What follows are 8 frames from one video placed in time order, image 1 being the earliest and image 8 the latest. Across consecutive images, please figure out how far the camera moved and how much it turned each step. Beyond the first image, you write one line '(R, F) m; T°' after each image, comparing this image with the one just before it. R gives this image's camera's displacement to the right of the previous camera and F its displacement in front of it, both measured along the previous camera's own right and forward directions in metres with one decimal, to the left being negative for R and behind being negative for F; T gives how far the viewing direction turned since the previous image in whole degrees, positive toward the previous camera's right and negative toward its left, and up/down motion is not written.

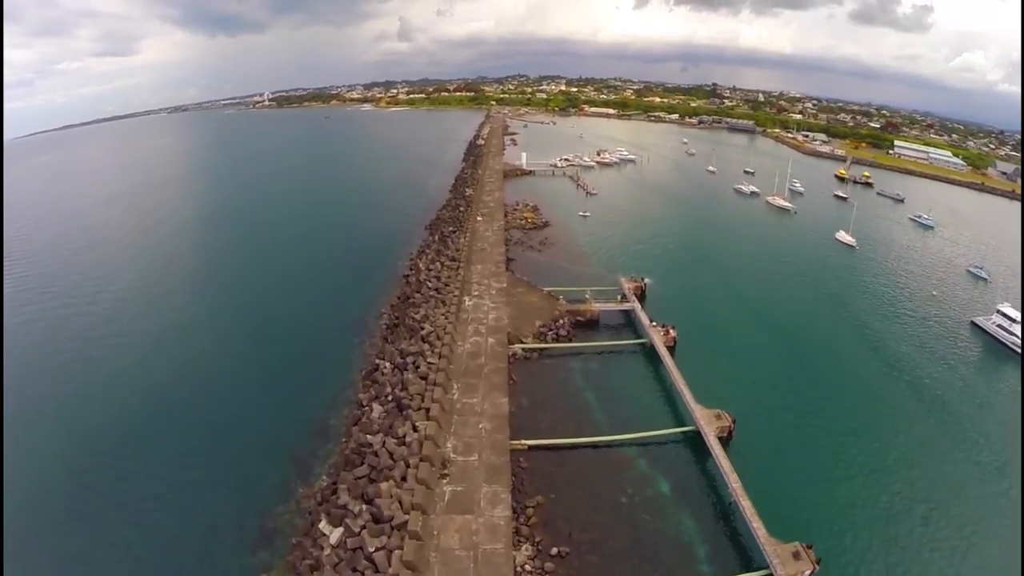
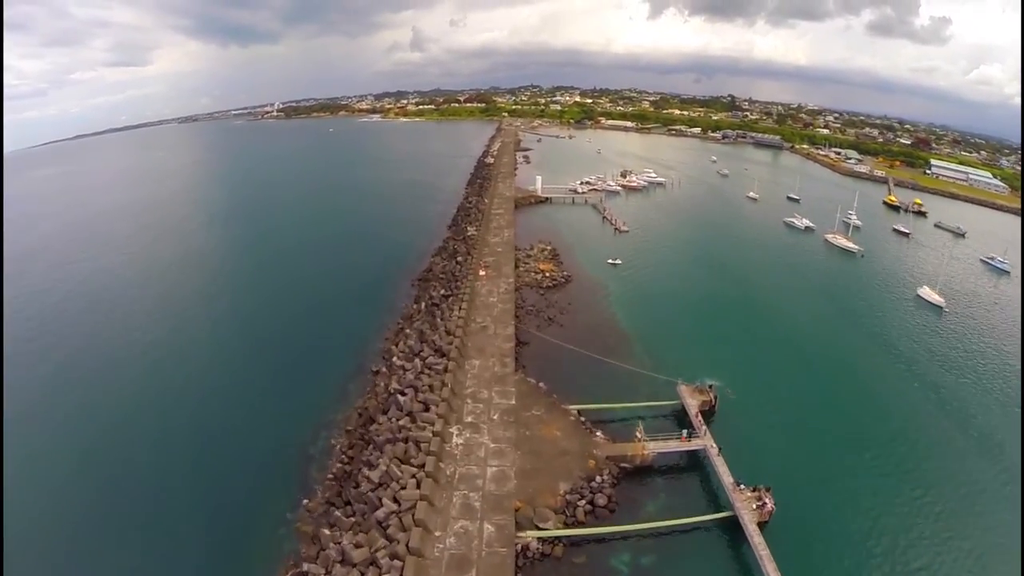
(-0.1, +6.7) m; -1°
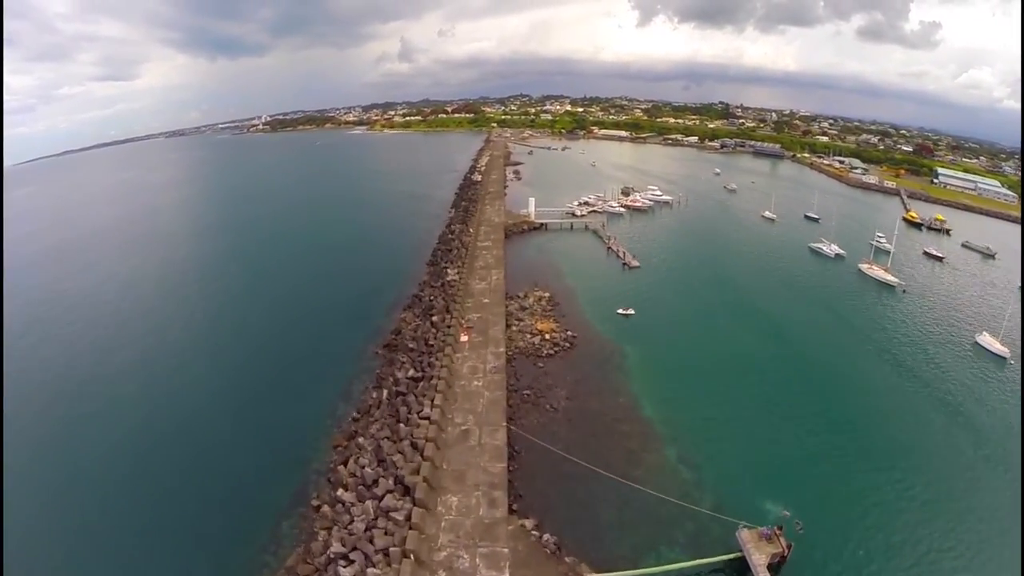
(+0.1, +4.6) m; +1°
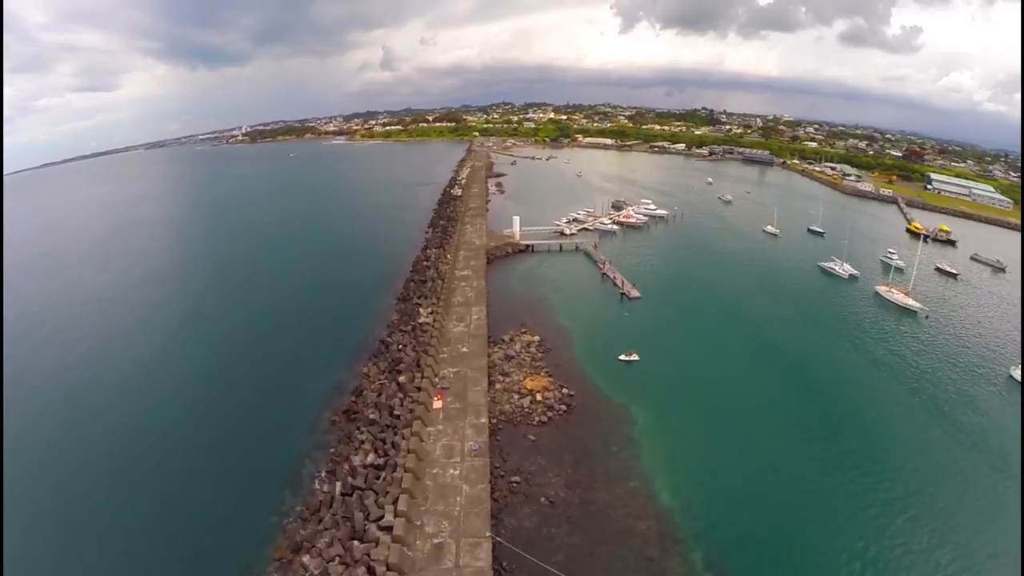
(+0.2, +3.3) m; +1°
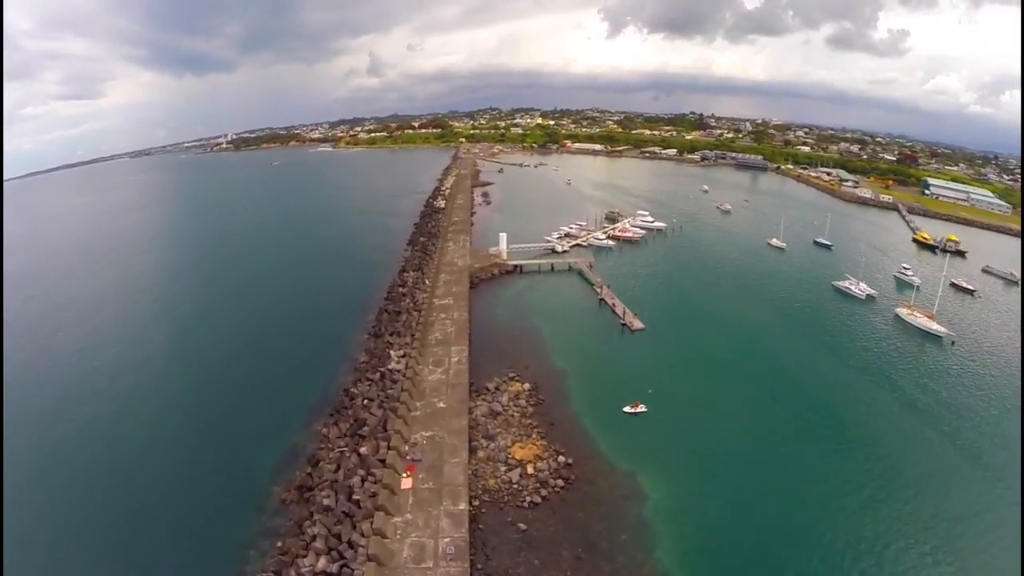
(+0.2, +2.9) m; +1°
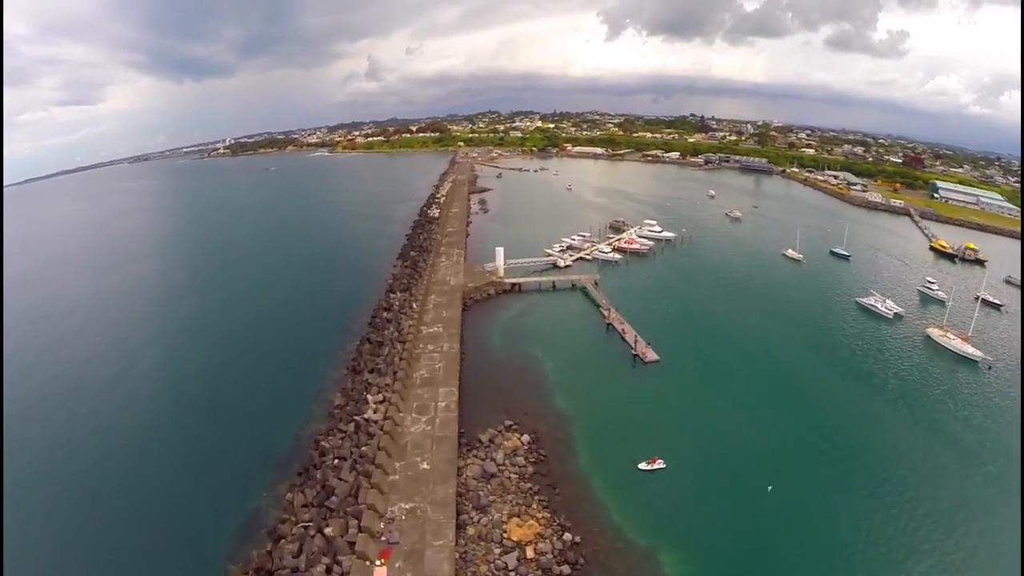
(+0.1, +2.4) m; 0°
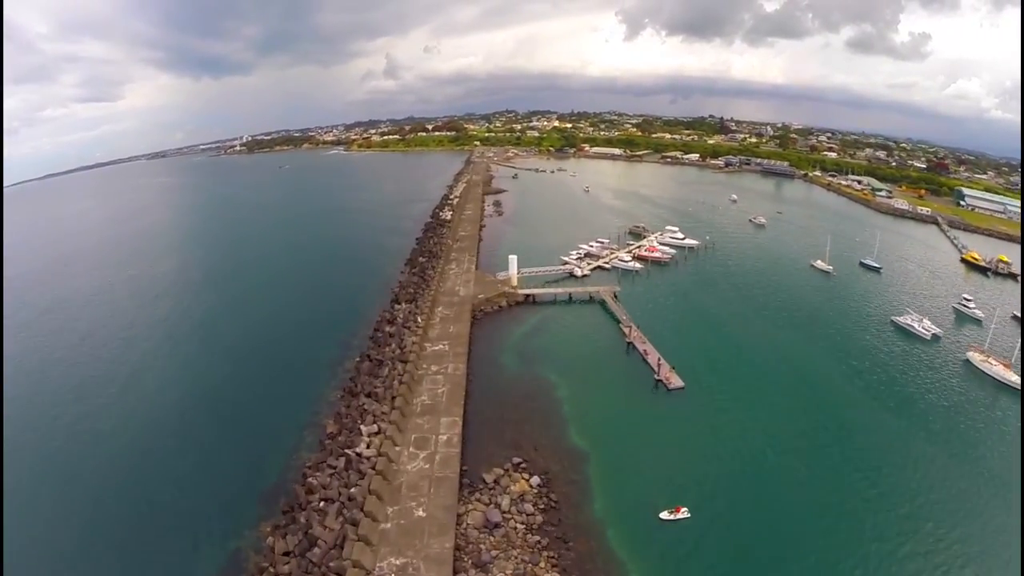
(+0.1, +1.6) m; -2°
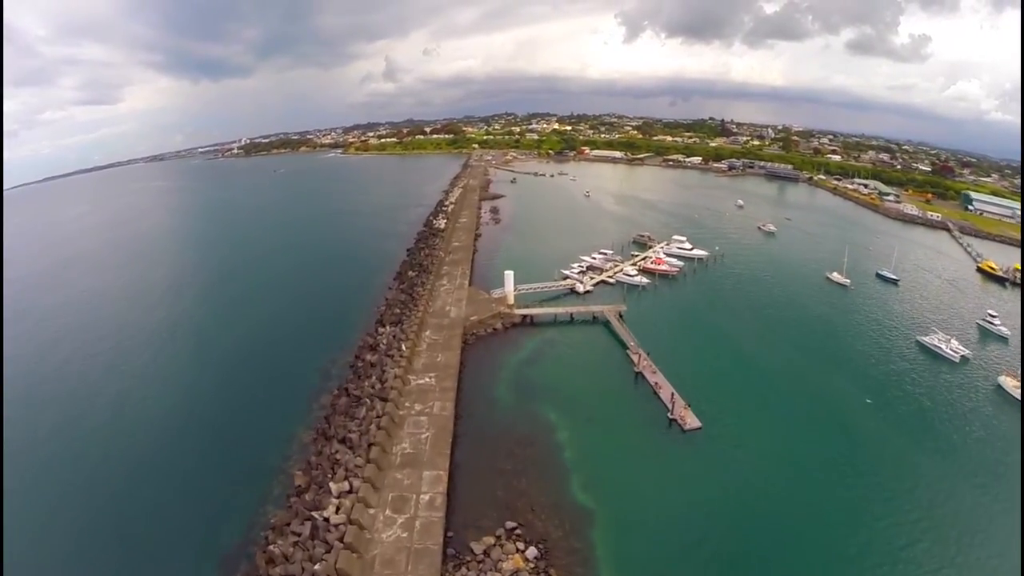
(+0.2, +1.9) m; 0°
